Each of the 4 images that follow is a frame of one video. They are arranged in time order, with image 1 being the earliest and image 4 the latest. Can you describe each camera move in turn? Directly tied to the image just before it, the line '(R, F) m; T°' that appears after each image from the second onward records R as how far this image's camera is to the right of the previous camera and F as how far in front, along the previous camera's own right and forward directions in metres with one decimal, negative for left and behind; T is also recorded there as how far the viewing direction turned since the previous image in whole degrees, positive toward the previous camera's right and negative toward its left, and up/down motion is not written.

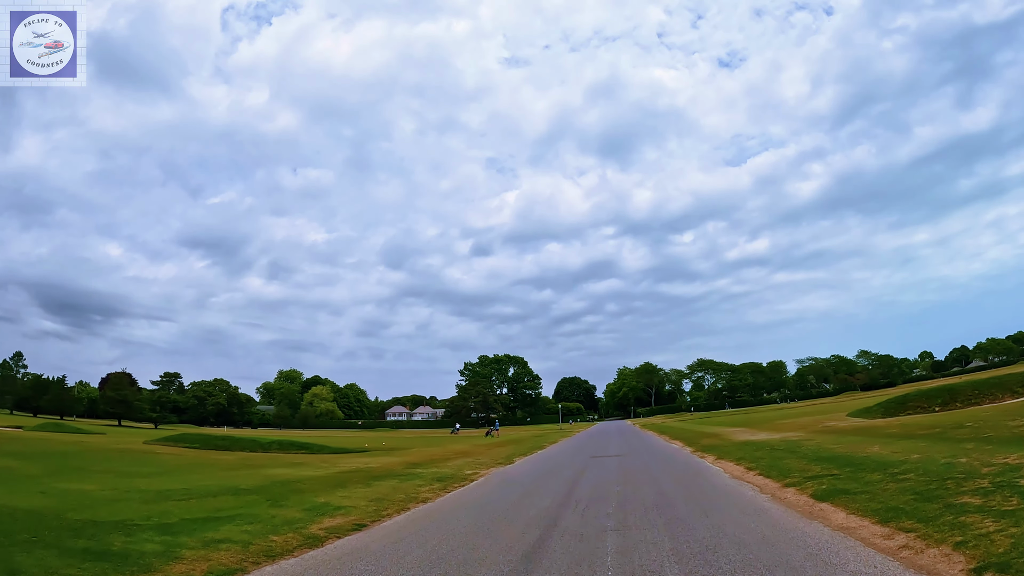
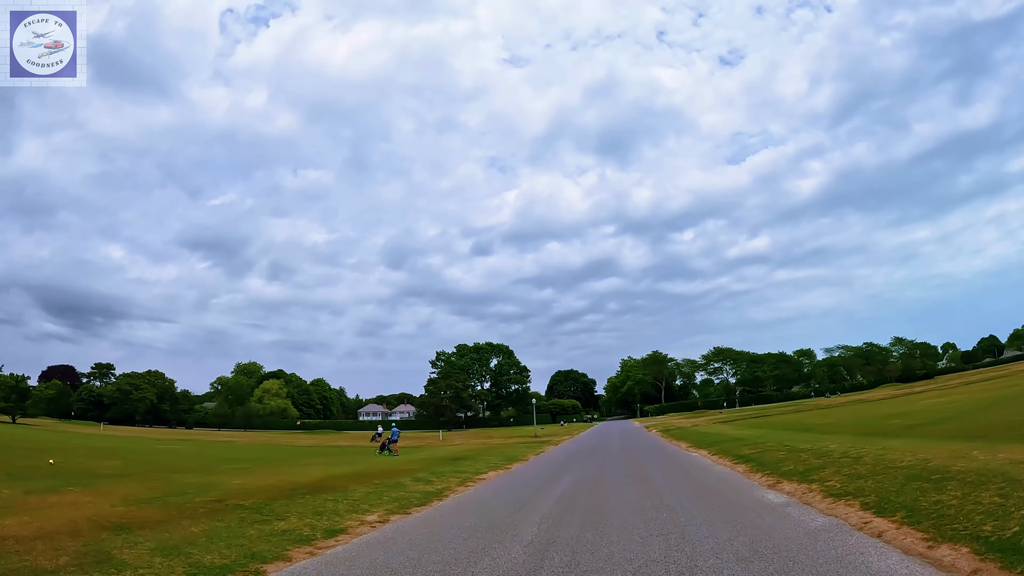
(+1.0, +6.5) m; 0°
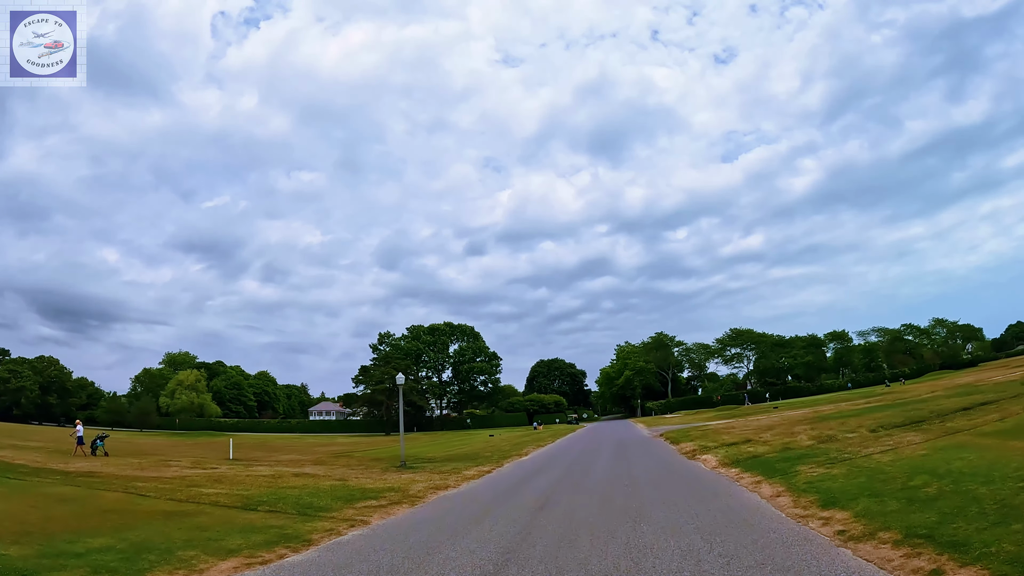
(+1.1, +7.2) m; 0°
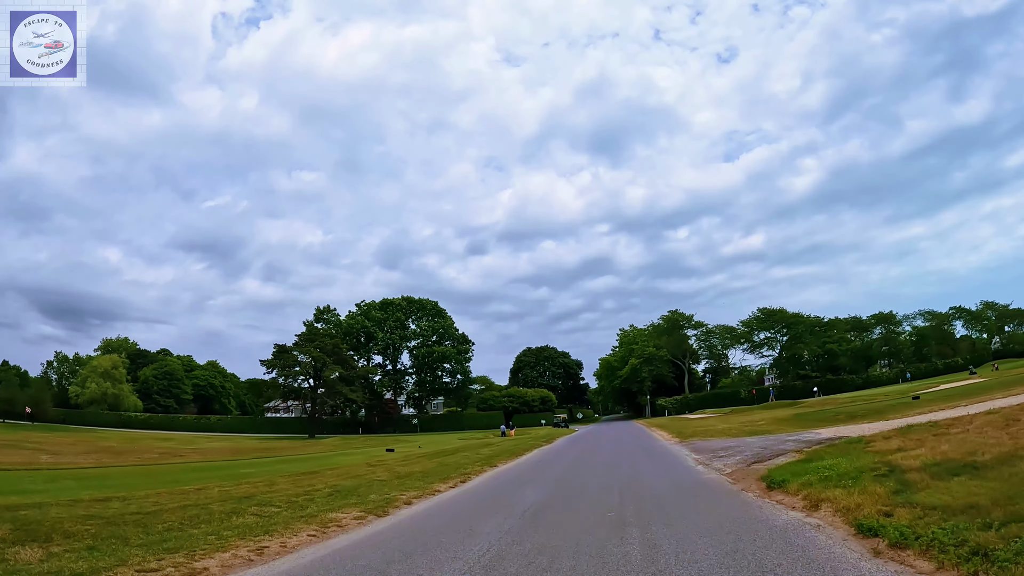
(-5.7, -6.5) m; 0°
